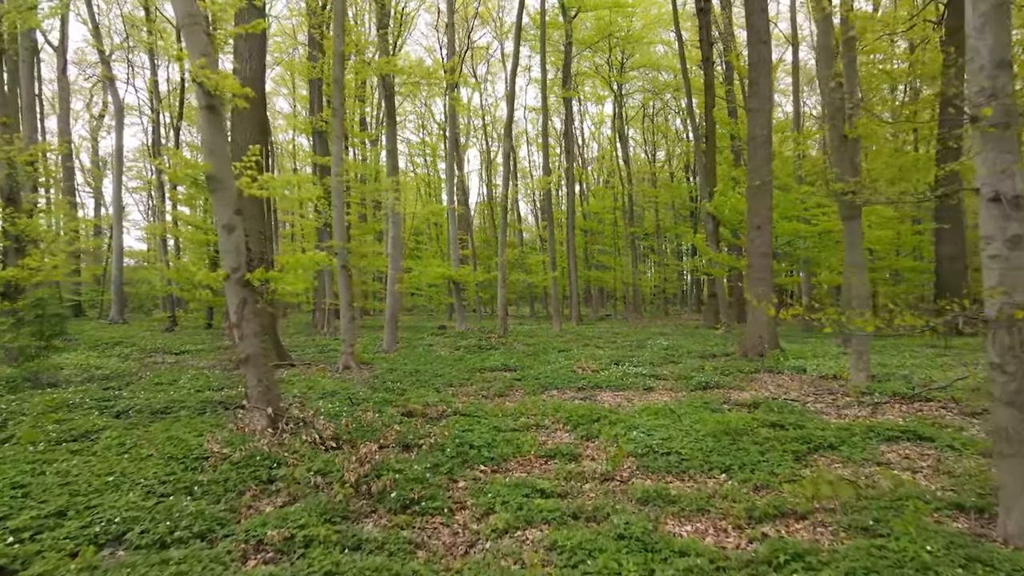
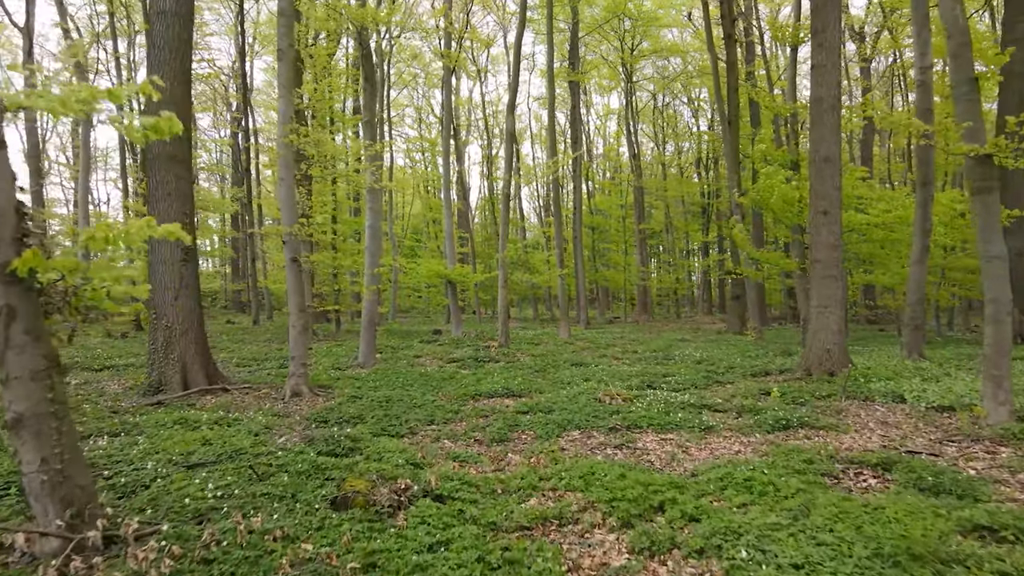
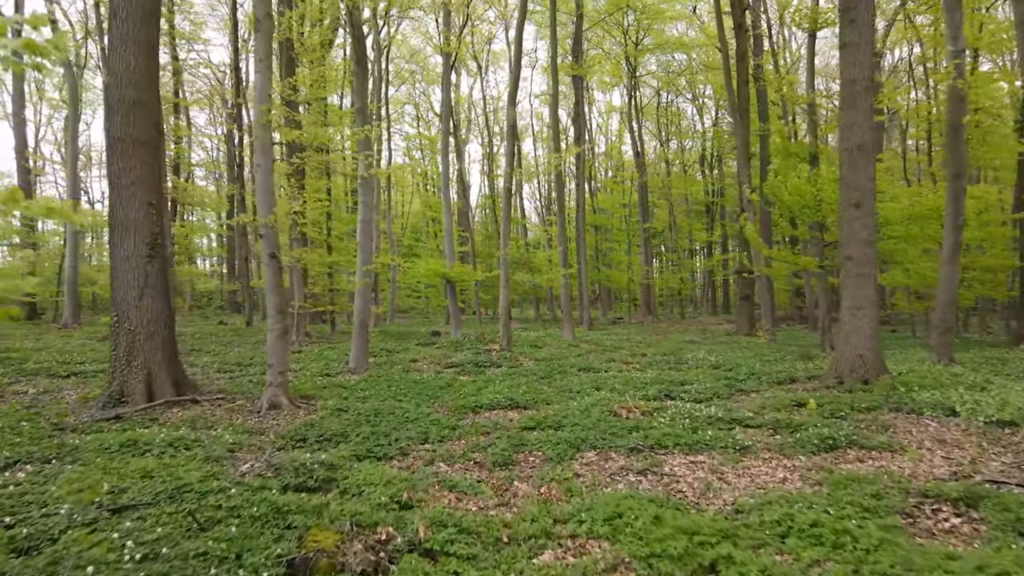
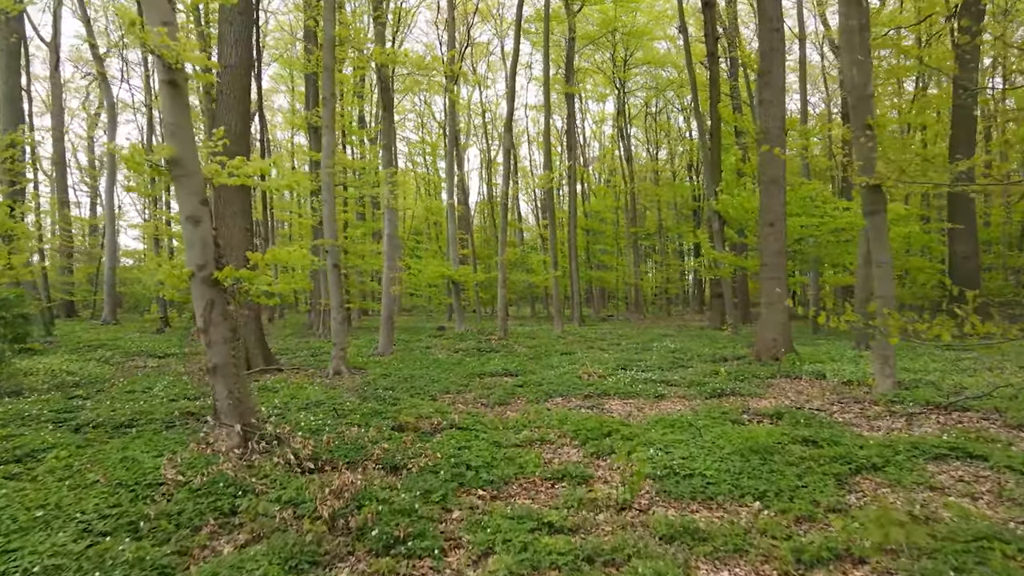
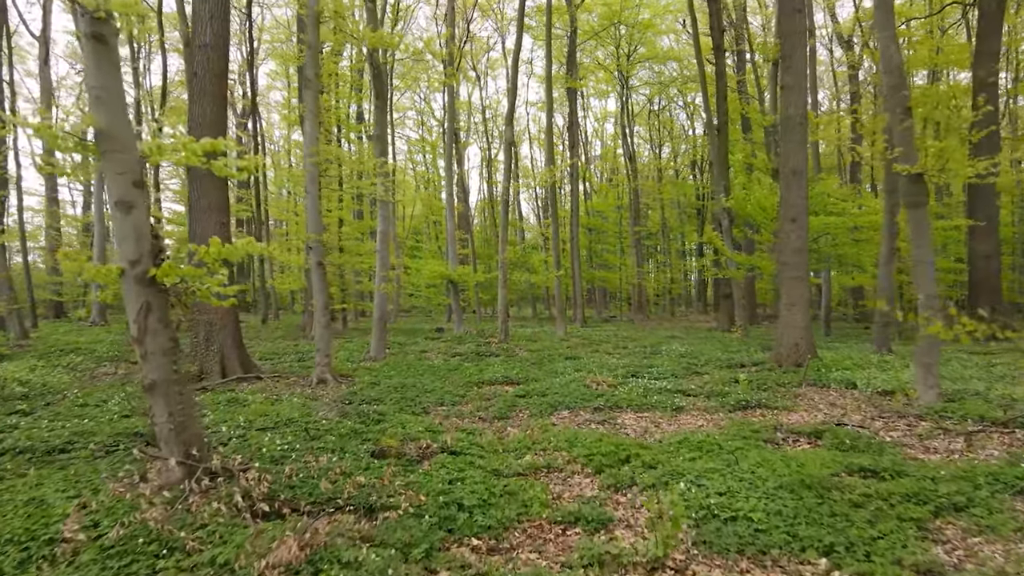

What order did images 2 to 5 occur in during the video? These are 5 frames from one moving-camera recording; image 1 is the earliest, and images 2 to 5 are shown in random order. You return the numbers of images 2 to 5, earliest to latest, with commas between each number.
4, 5, 2, 3
